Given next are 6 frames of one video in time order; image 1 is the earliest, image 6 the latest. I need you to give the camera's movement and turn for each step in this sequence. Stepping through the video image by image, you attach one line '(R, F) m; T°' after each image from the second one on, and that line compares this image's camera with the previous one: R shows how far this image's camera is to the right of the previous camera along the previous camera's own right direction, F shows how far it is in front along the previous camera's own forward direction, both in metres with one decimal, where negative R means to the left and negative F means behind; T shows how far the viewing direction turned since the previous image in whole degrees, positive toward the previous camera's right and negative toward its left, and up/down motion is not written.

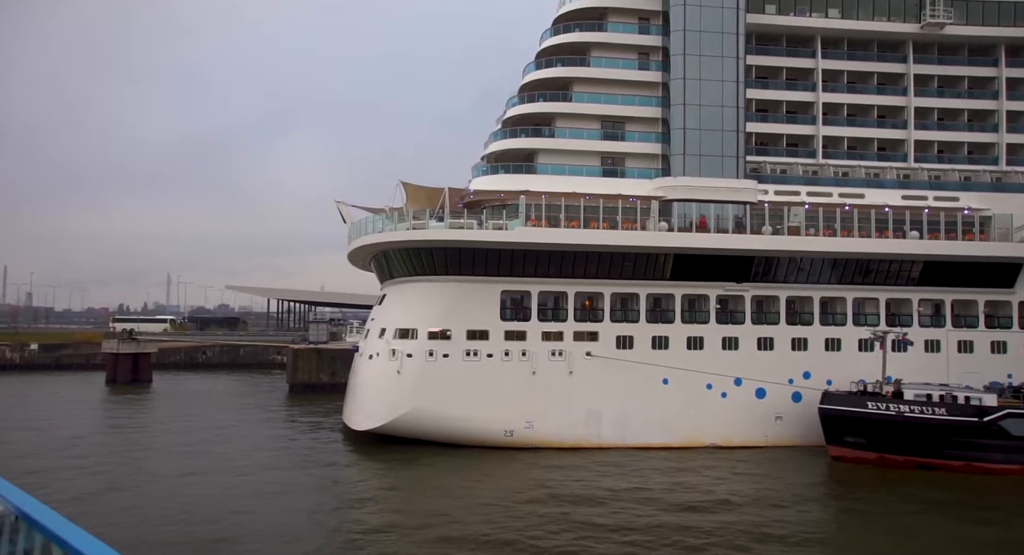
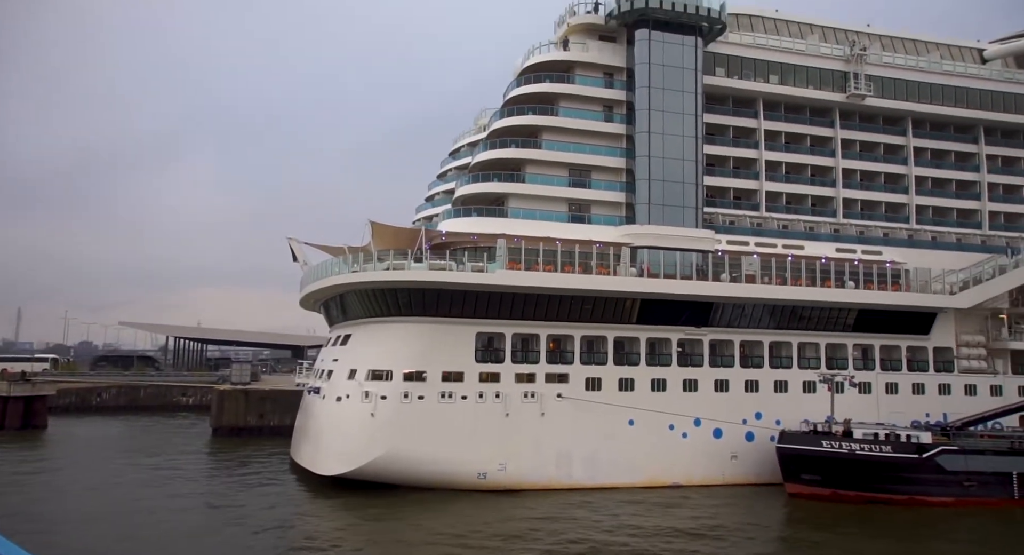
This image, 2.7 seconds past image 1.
(-1.7, -0.1) m; +8°
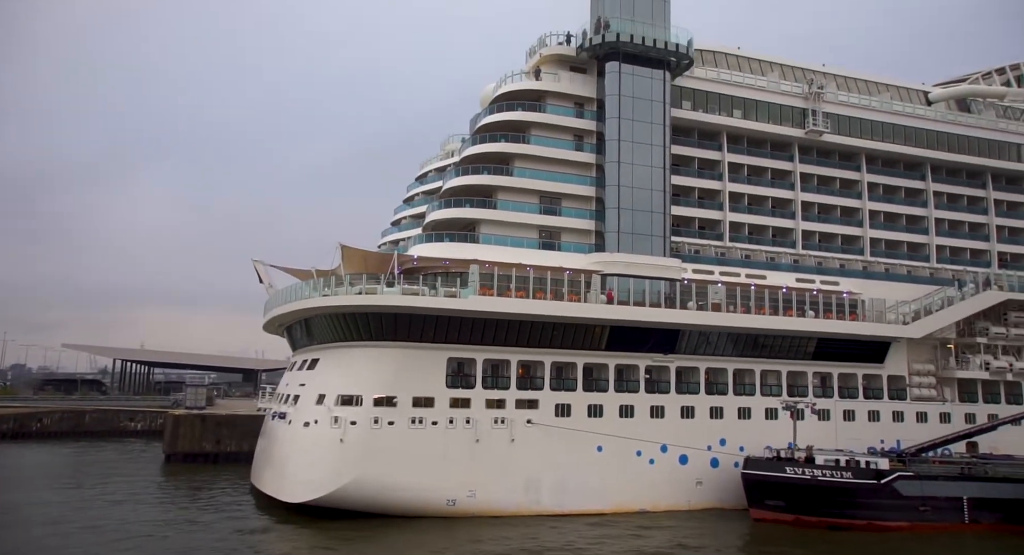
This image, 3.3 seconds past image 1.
(-0.3, -0.1) m; +3°
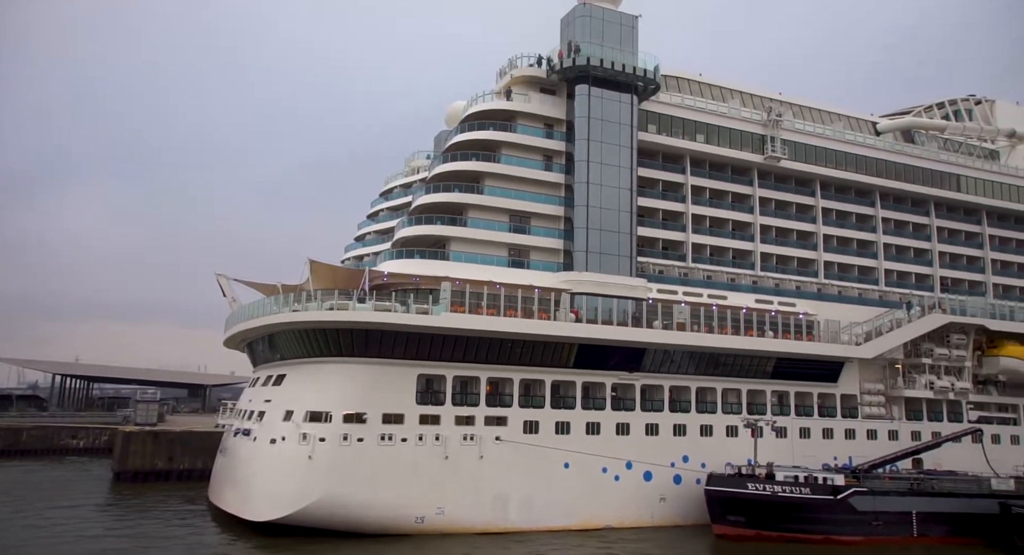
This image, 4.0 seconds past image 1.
(-0.4, -0.2) m; +4°
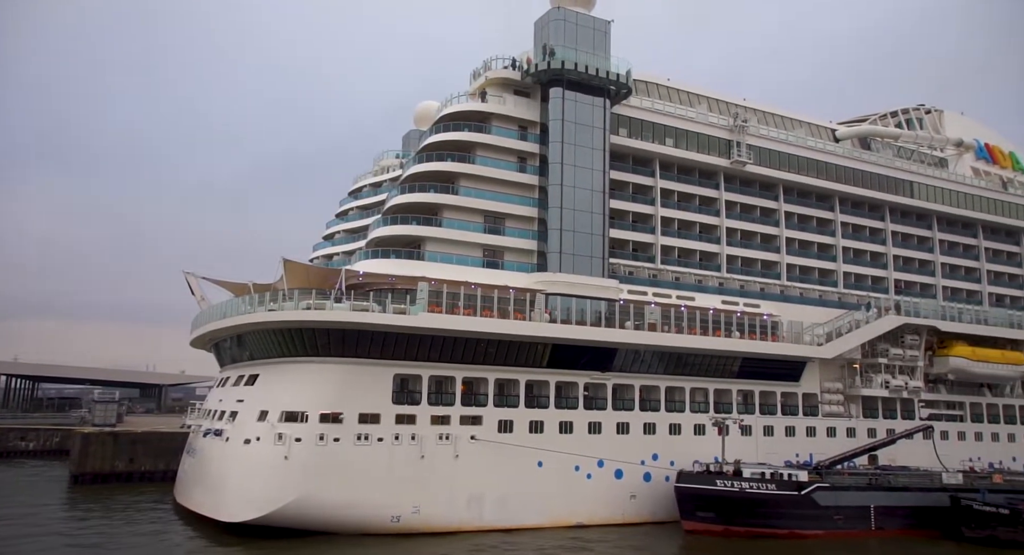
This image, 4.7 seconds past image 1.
(-0.4, -0.2) m; +3°
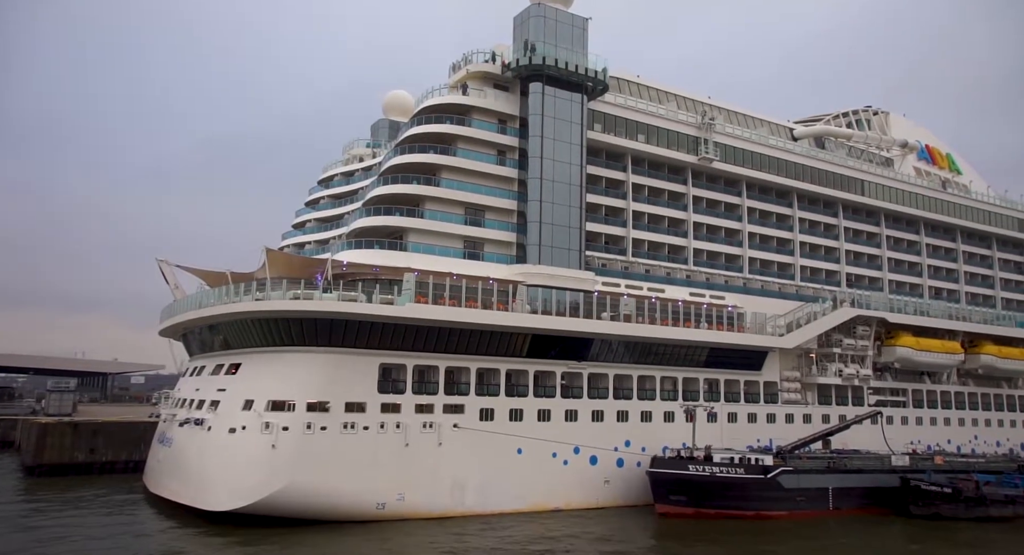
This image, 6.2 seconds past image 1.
(-0.8, -0.4) m; +4°
